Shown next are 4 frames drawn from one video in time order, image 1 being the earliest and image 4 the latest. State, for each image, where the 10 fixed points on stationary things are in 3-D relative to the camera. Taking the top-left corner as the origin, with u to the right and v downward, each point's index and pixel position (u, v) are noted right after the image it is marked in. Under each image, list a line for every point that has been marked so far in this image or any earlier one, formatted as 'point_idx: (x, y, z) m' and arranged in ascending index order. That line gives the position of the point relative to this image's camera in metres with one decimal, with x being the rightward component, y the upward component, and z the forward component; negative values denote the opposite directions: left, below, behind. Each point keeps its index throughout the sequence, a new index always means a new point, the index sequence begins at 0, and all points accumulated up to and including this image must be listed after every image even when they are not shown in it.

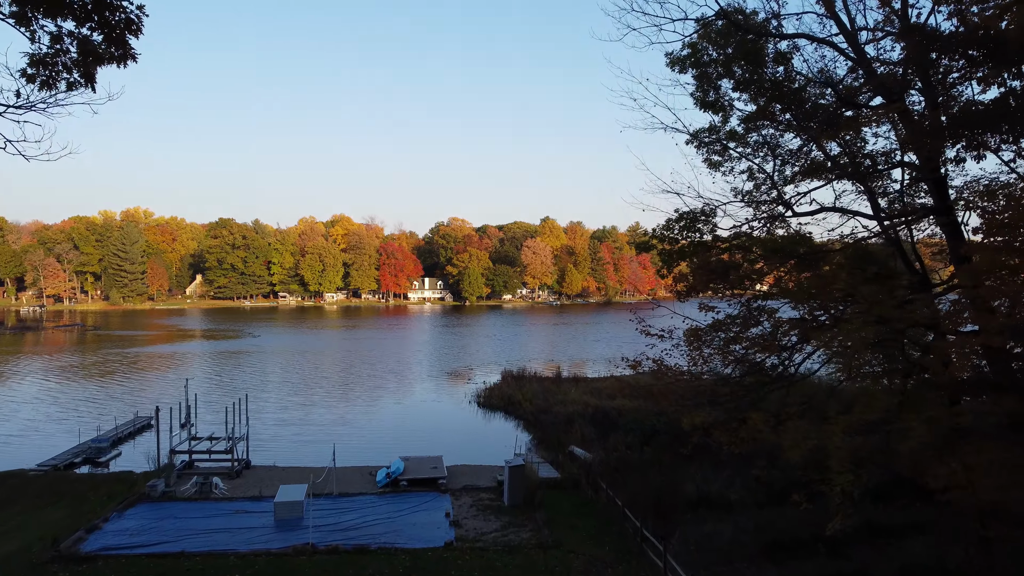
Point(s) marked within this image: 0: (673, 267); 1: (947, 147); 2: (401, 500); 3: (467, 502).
0: (+3.0, +0.4, +12.3) m
1: (+6.0, +1.9, +8.9) m
2: (-2.7, -5.2, +15.7) m
3: (-1.1, -5.2, +15.8) m
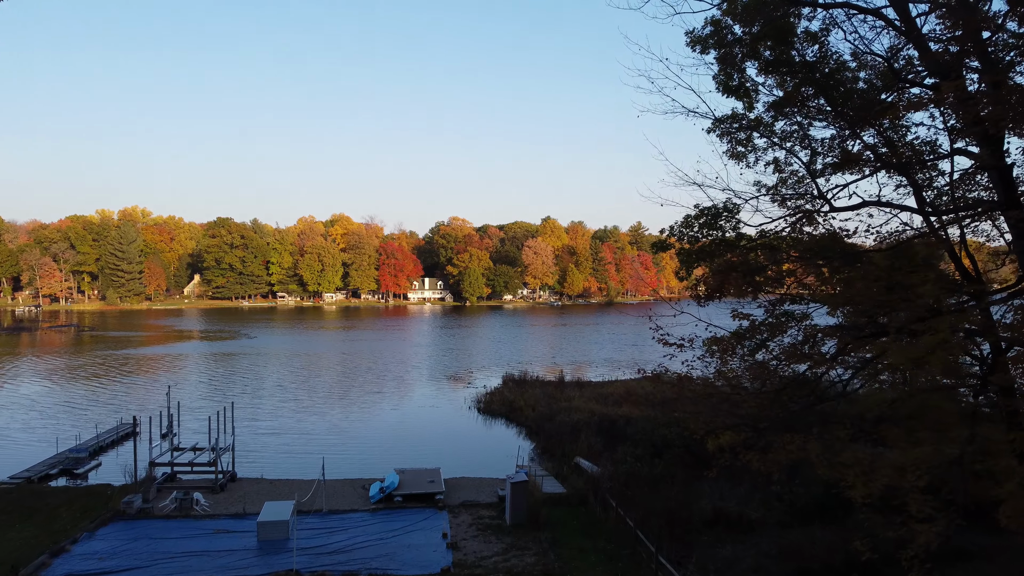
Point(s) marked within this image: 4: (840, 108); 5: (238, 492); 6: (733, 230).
0: (+3.1, +0.3, +11.2) m
1: (+6.1, +1.9, +7.8) m
2: (-2.6, -5.2, +14.6) m
3: (-1.0, -5.3, +14.7) m
4: (+5.2, +2.8, +10.2) m
5: (-6.9, -5.1, +16.2) m
6: (+3.7, +1.0, +10.9) m
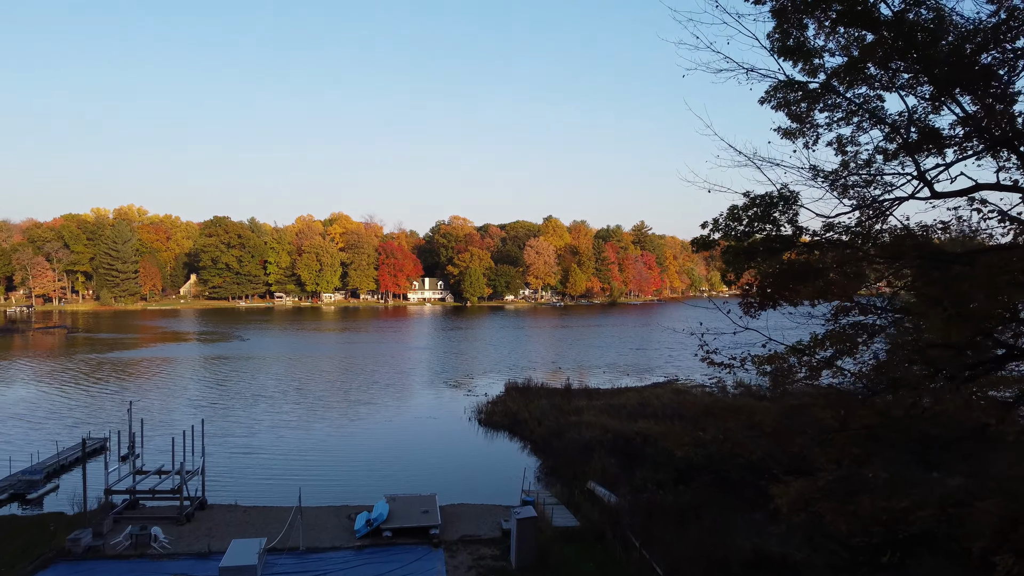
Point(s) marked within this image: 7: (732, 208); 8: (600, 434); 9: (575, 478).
0: (+3.2, +0.2, +9.2) m
1: (+6.2, +1.8, +5.8) m
2: (-2.5, -5.3, +12.6) m
3: (-0.9, -5.4, +12.7) m
4: (+5.3, +2.7, +8.2) m
5: (-6.8, -5.2, +14.3) m
6: (+3.8, +0.9, +8.9) m
7: (+3.0, +1.1, +9.0) m
8: (+2.6, -4.3, +19.1) m
9: (+1.7, -5.0, +17.1) m
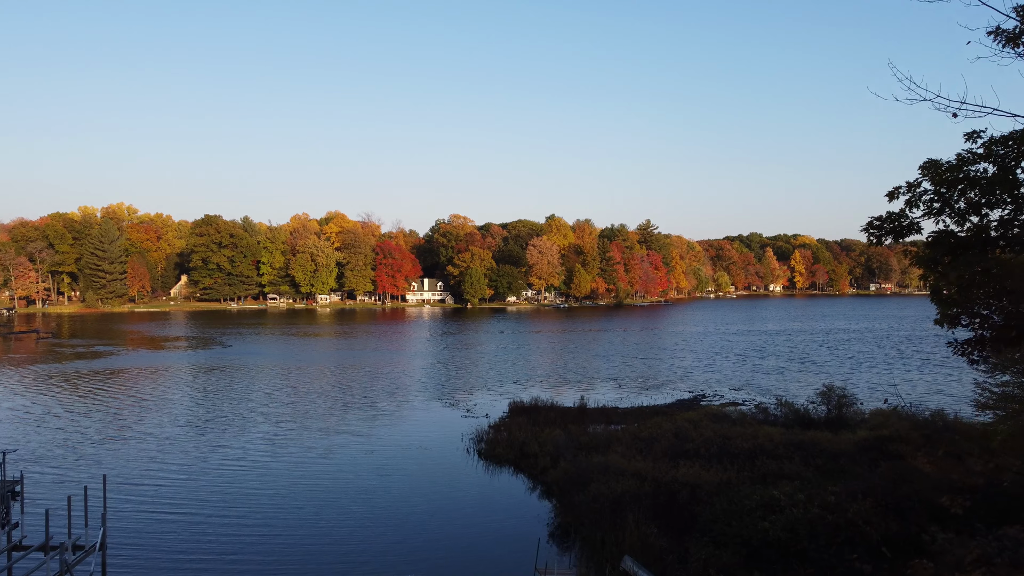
0: (+3.4, 0.0, +5.1) m
1: (+6.3, +1.6, +1.7) m
2: (-2.4, -5.5, +8.5) m
3: (-0.8, -5.5, +8.6) m
4: (+5.4, +2.6, +4.1) m
5: (-6.6, -5.4, +10.2) m
6: (+4.0, +0.7, +4.8) m
7: (+3.2, +0.9, +4.8) m
8: (+2.8, -4.5, +15.0) m
9: (+1.8, -5.2, +13.0) m
